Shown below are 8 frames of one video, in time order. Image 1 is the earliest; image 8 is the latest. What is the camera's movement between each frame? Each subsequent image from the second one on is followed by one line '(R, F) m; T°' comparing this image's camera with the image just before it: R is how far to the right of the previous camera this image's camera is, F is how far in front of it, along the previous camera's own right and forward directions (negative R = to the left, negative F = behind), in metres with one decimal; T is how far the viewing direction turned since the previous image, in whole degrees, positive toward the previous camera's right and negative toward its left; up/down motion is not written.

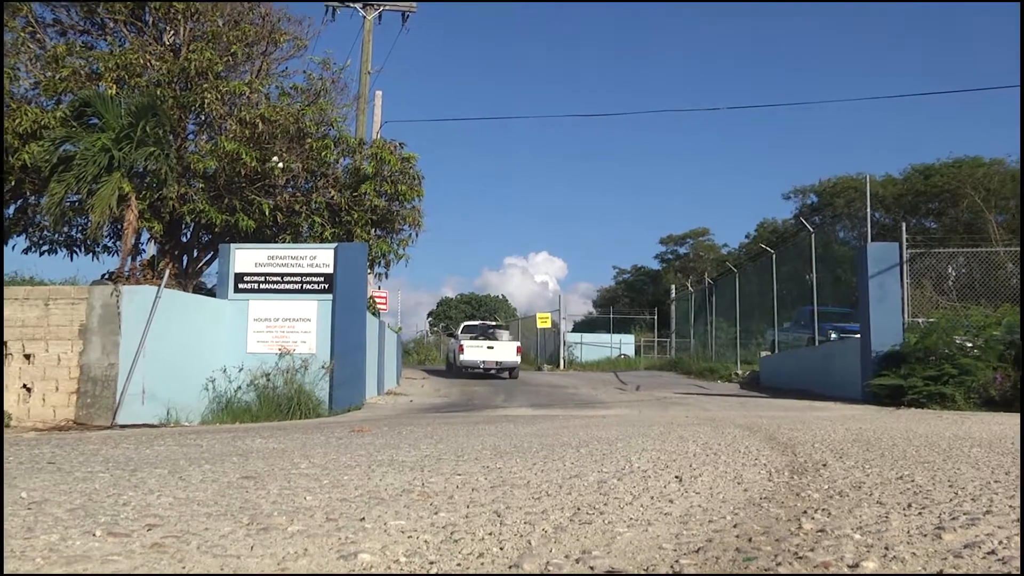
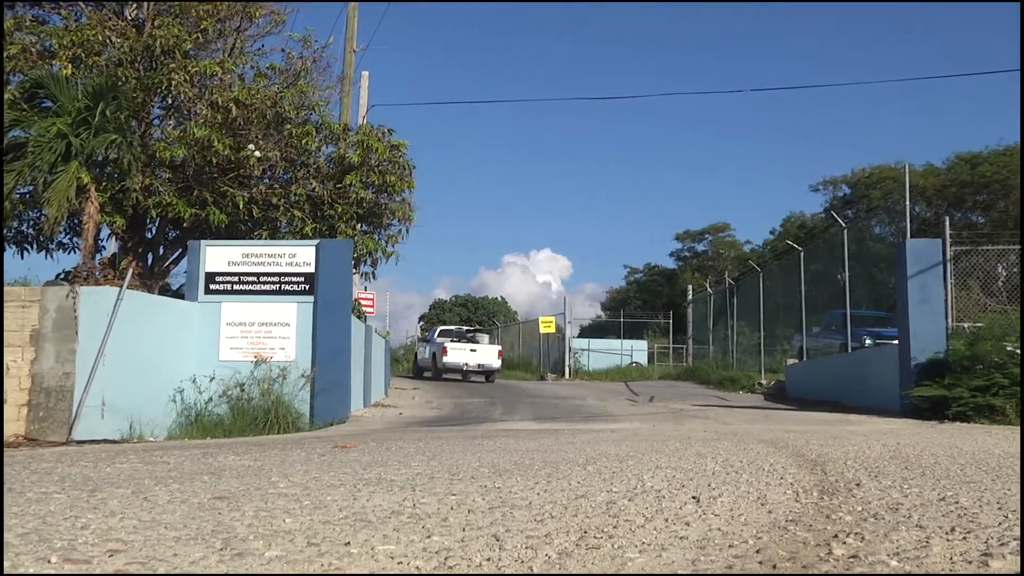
(0.0, +1.1) m; 0°
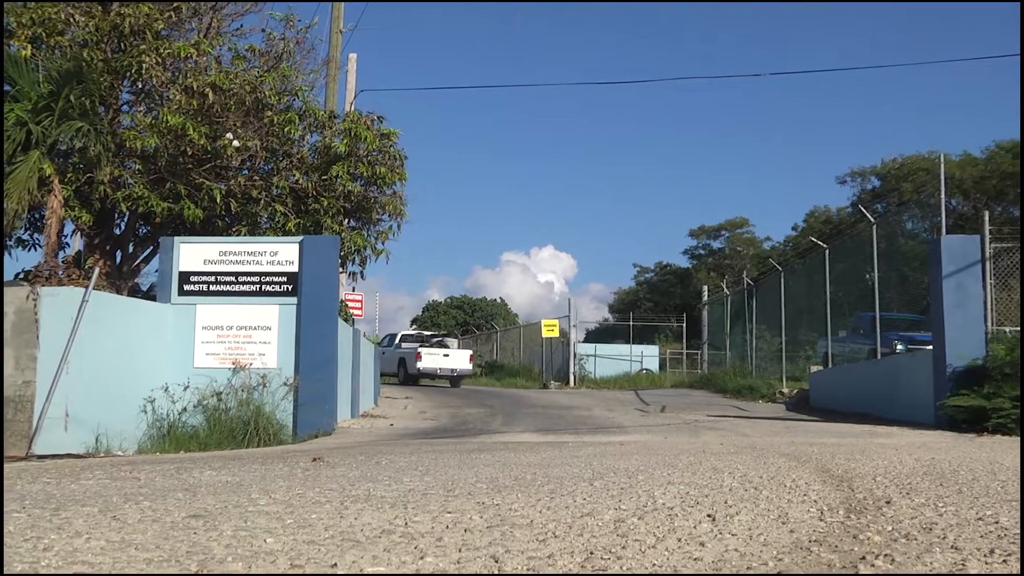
(0.0, +0.9) m; 0°
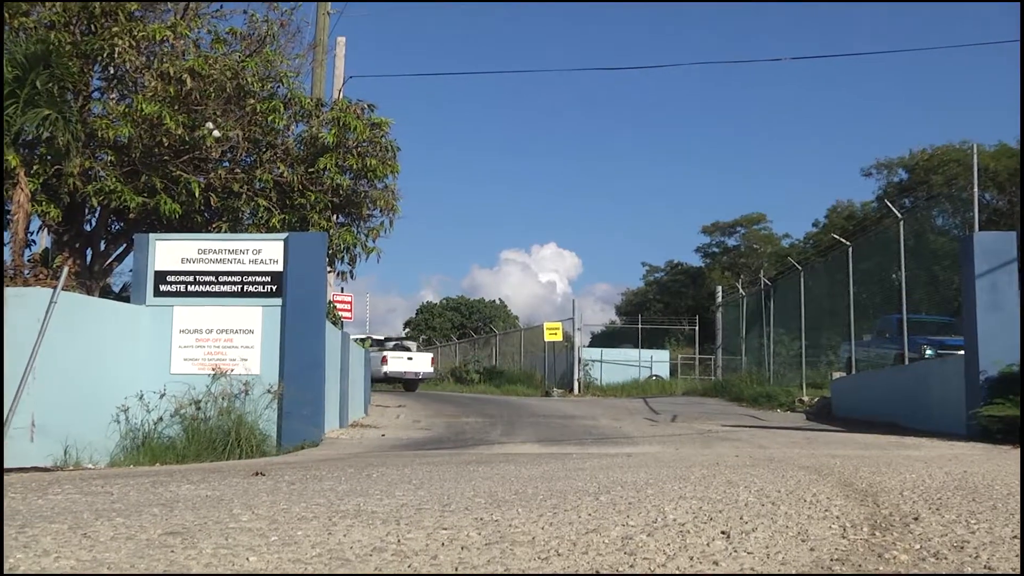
(0.0, +0.7) m; 0°
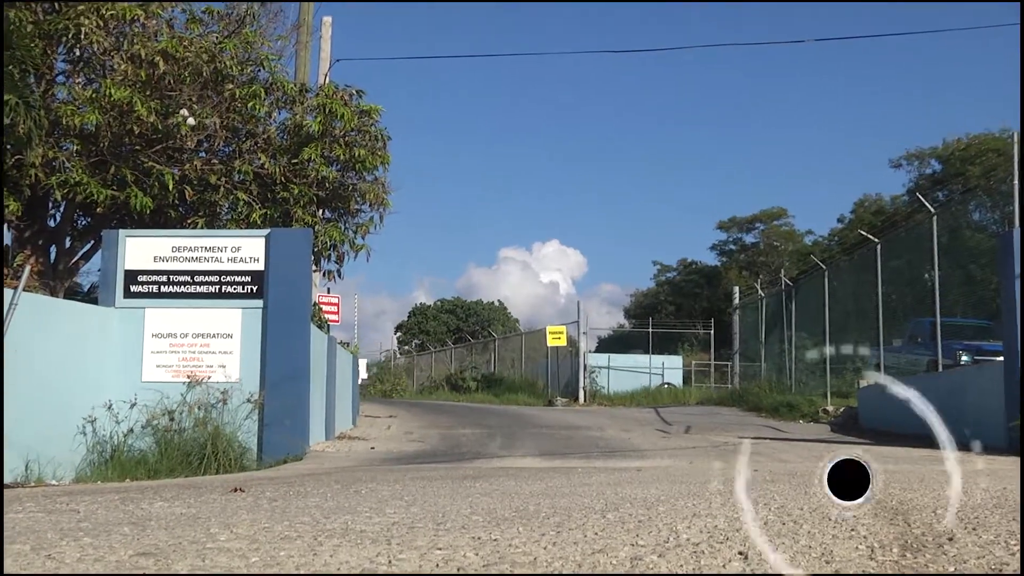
(0.0, +0.7) m; 0°
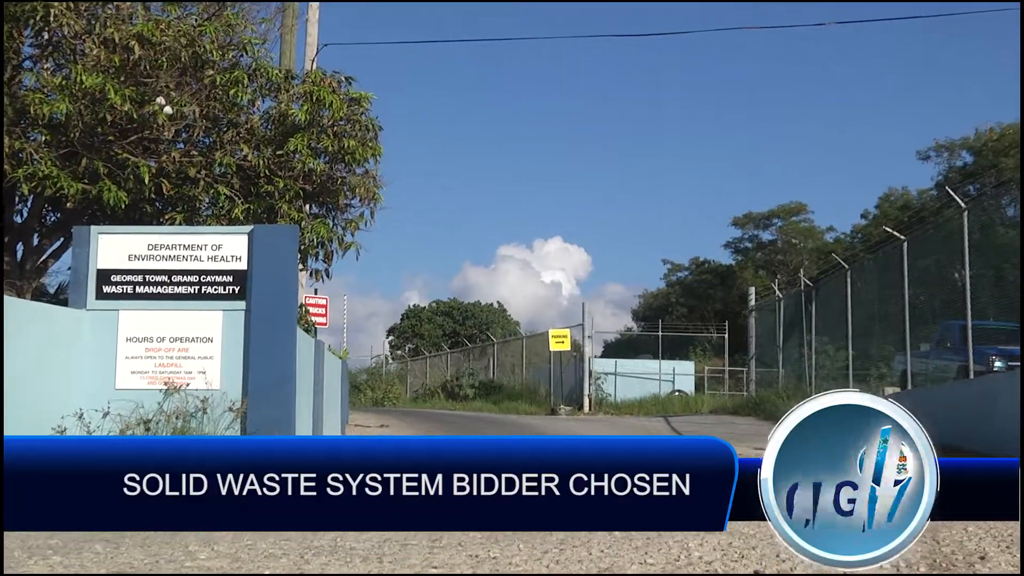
(0.0, +0.6) m; 0°
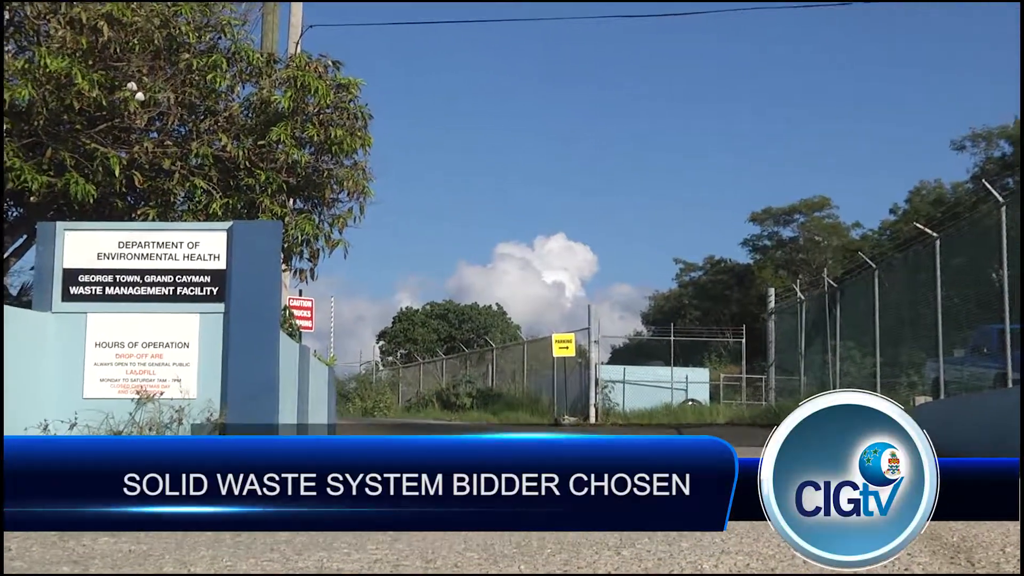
(0.0, +0.6) m; 0°
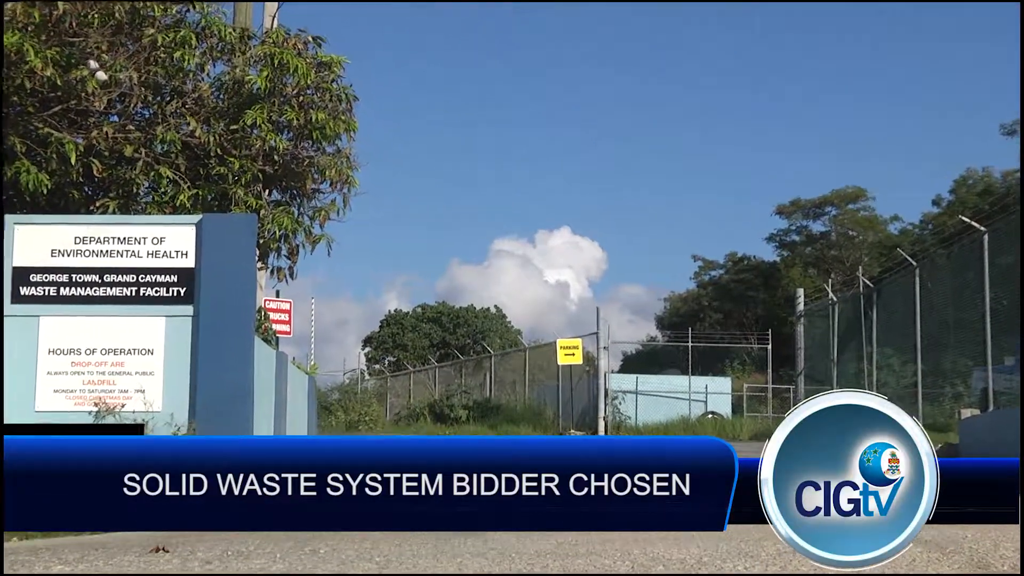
(0.0, +0.8) m; 0°
